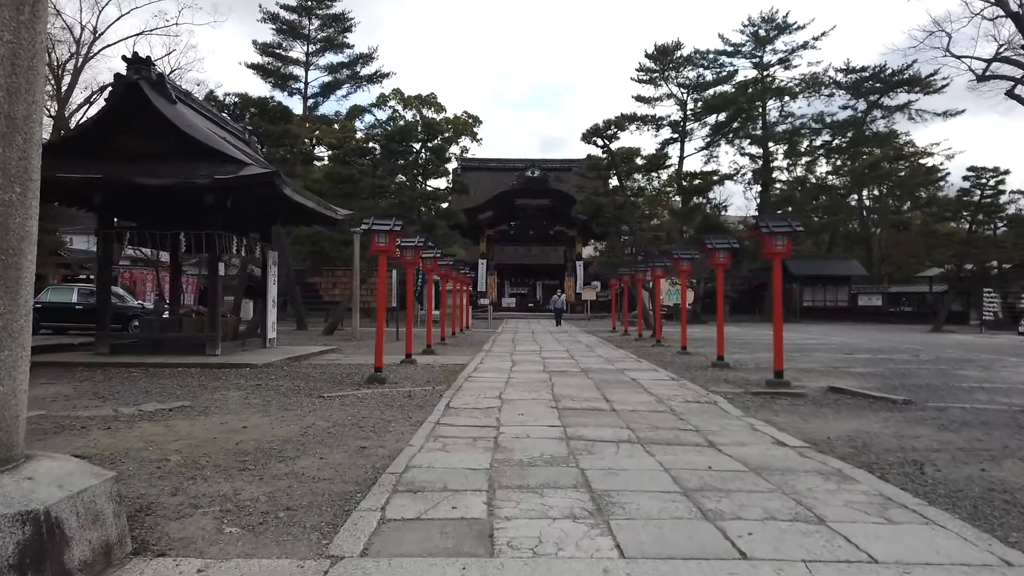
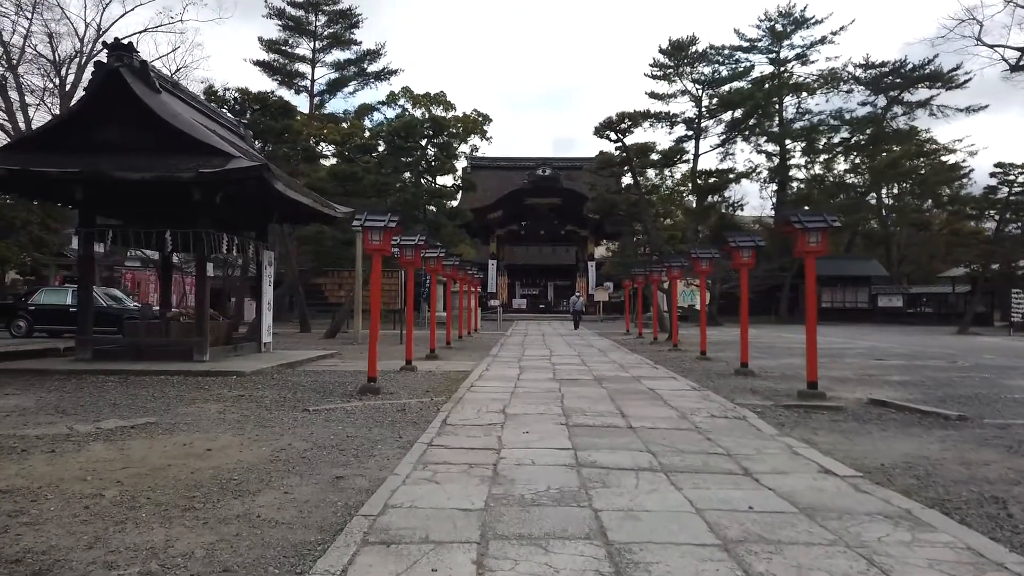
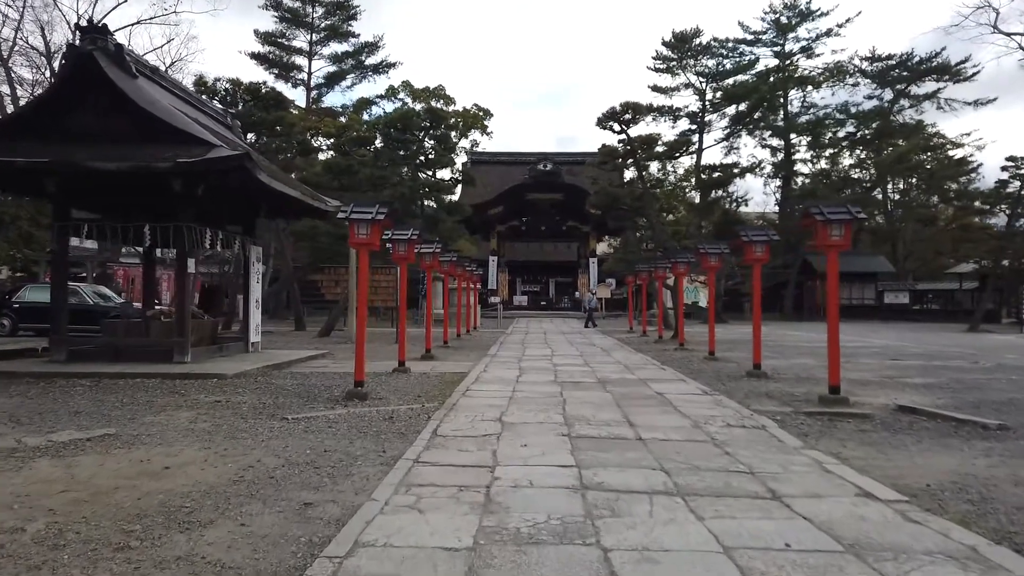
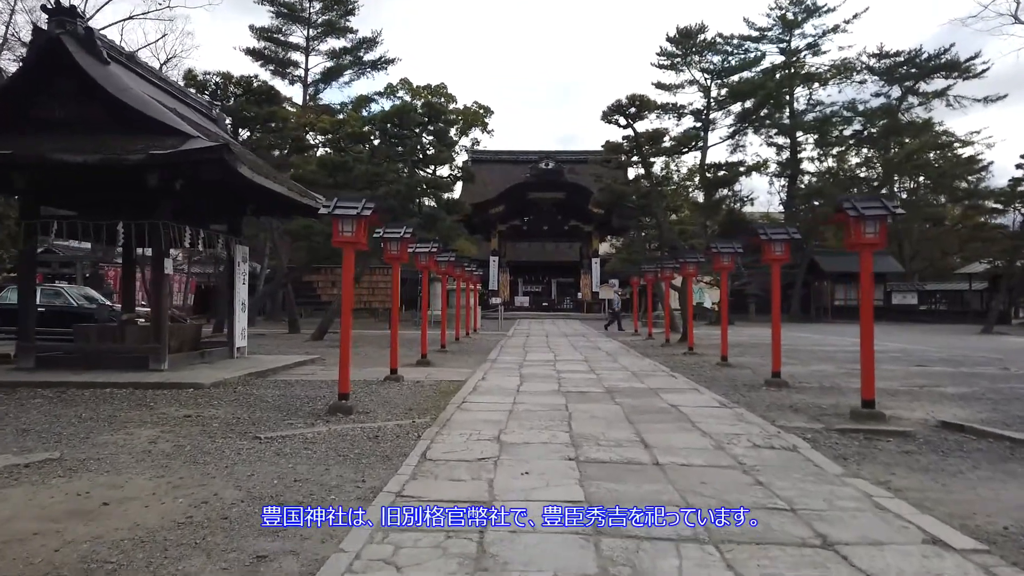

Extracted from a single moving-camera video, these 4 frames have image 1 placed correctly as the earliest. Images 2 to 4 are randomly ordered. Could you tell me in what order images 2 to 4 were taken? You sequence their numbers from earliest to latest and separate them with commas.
2, 3, 4
